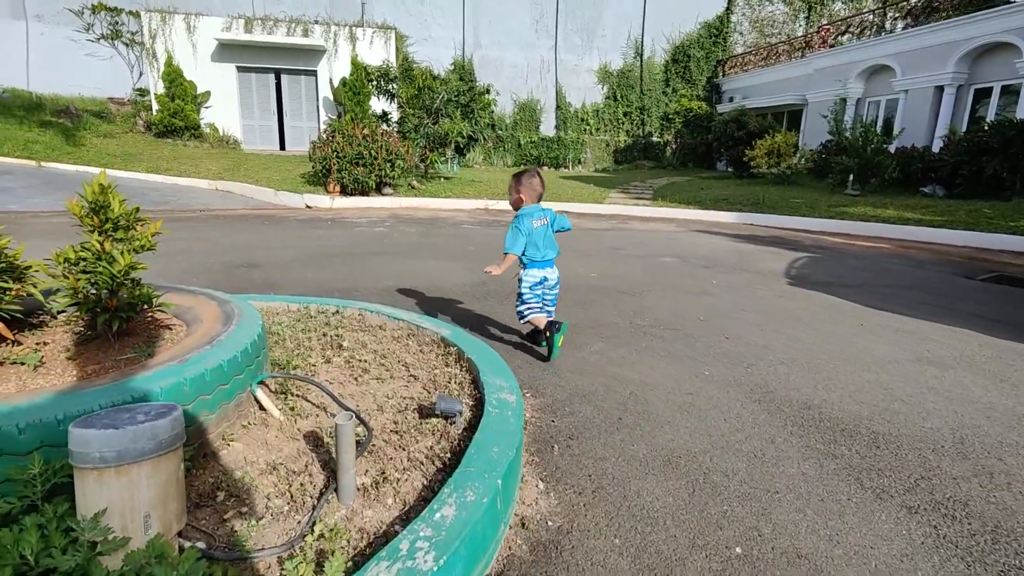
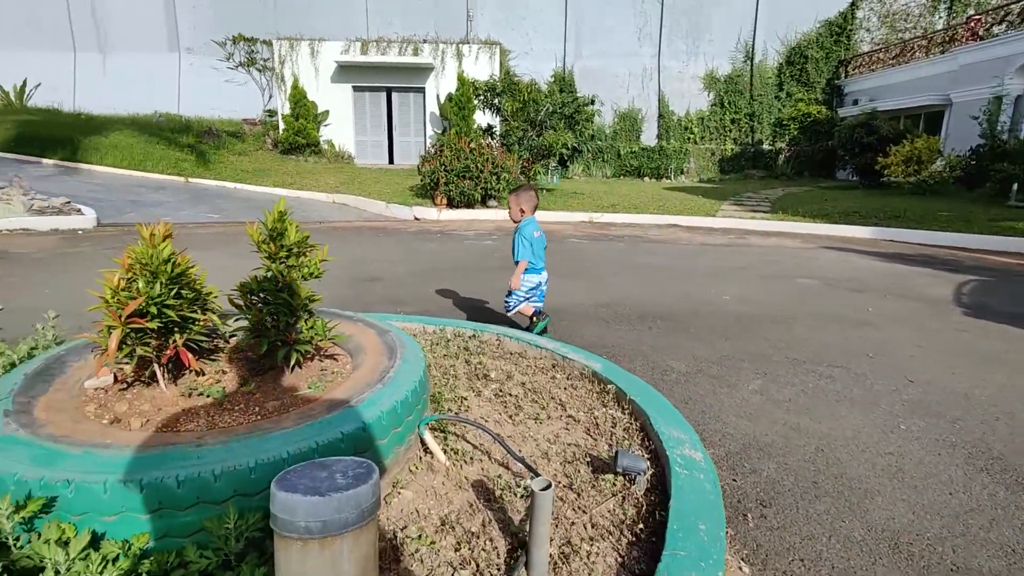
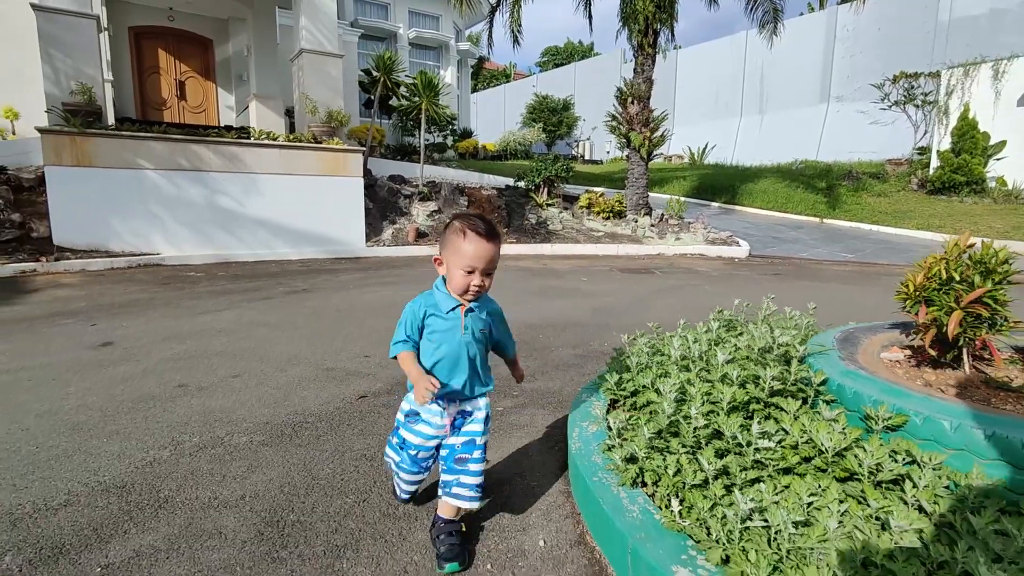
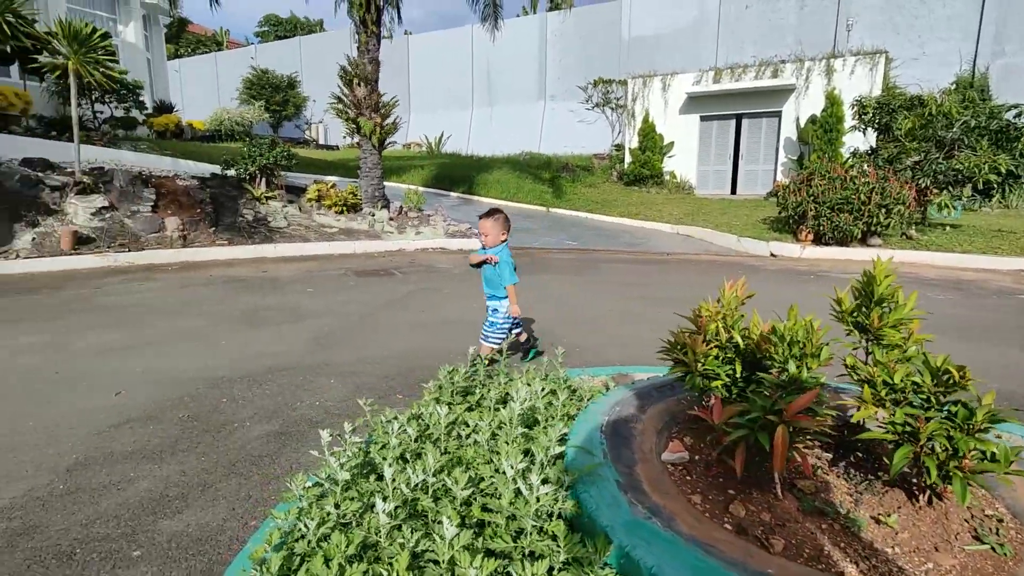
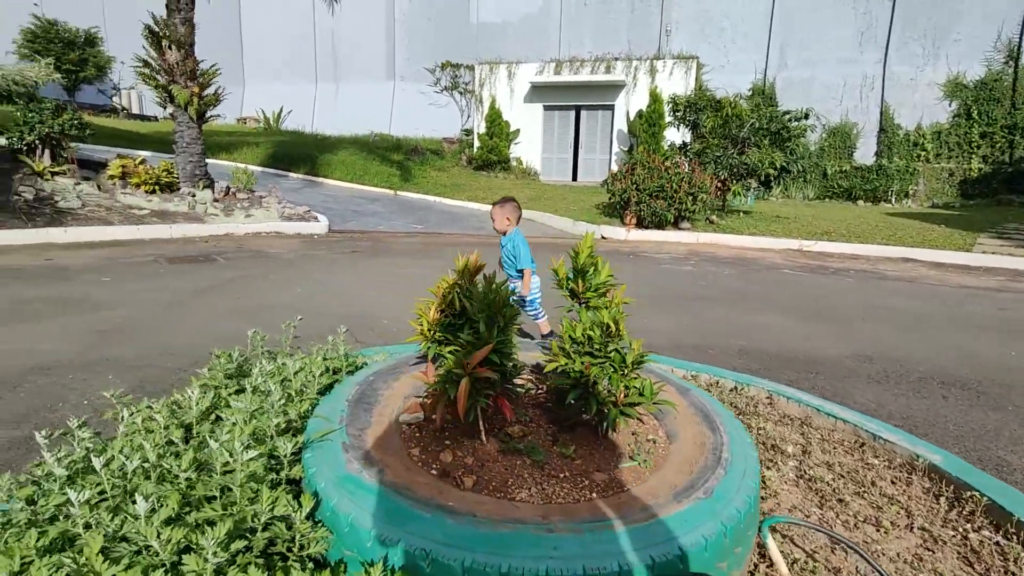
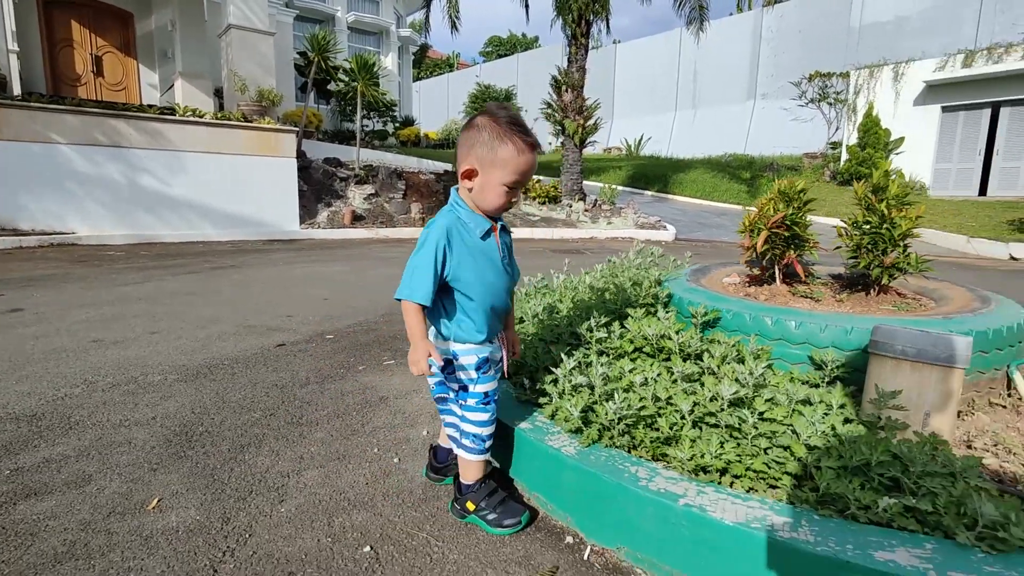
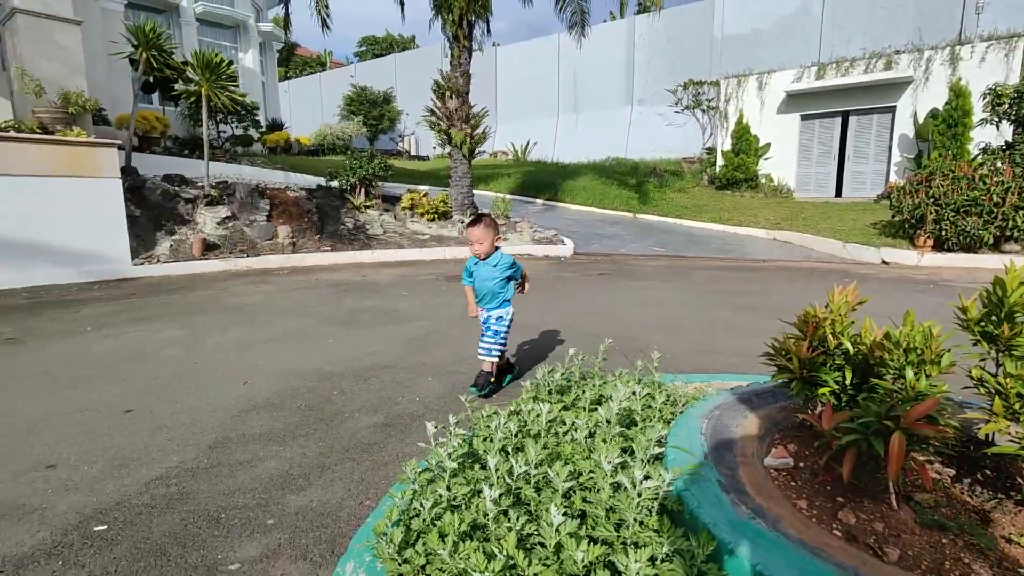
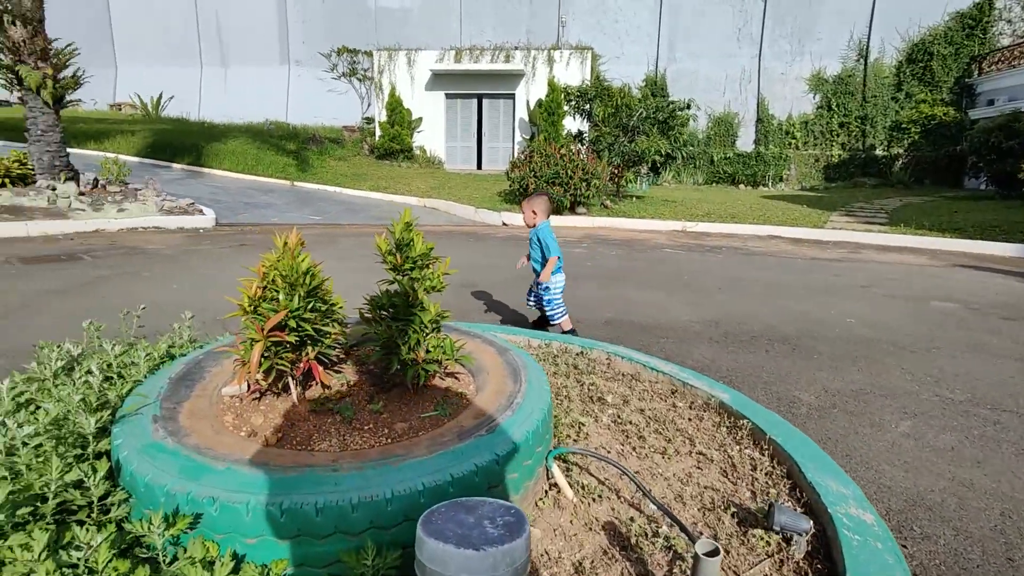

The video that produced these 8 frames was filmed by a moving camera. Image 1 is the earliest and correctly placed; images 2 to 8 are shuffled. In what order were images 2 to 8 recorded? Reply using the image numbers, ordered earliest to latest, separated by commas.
2, 8, 5, 4, 7, 3, 6
